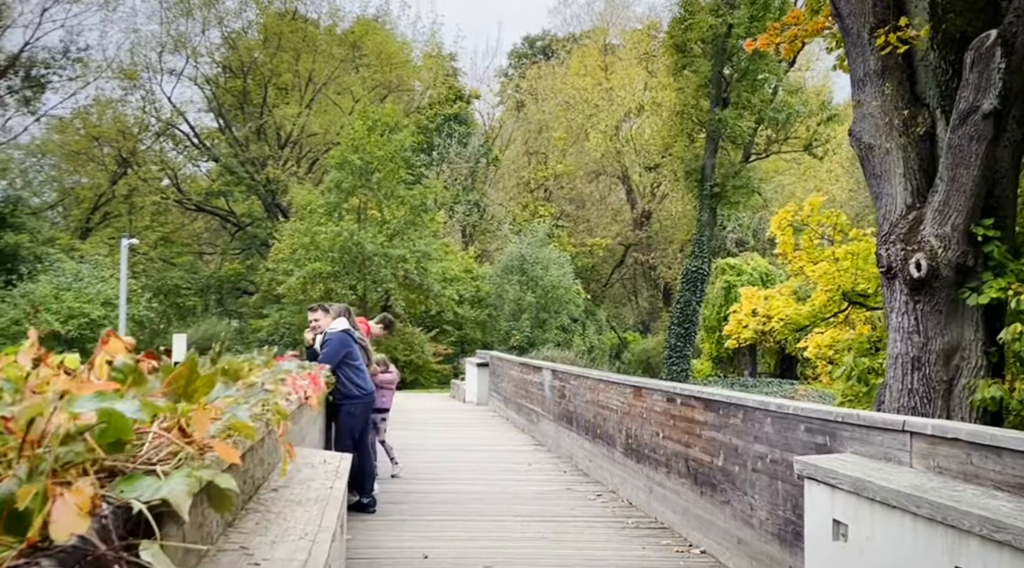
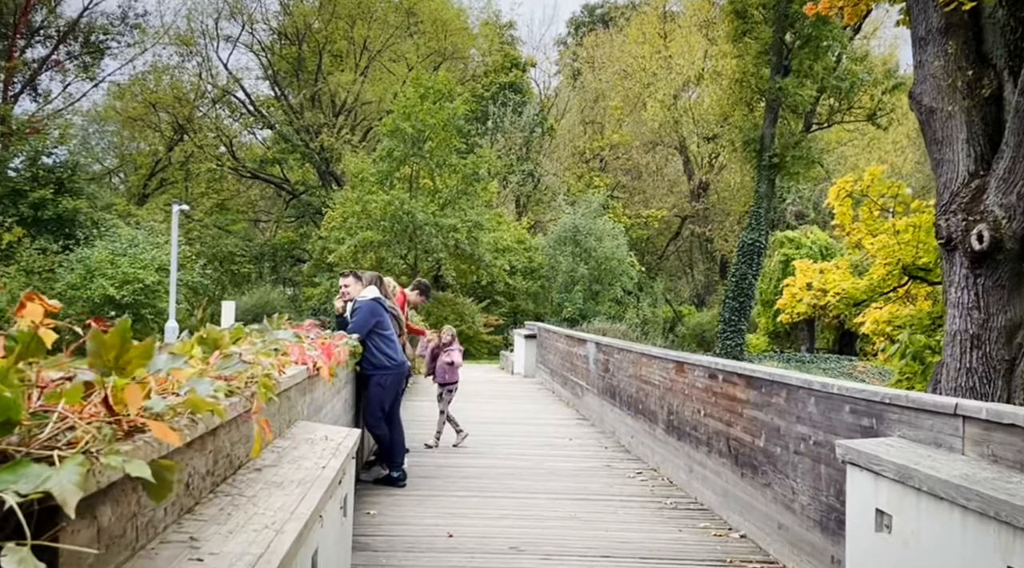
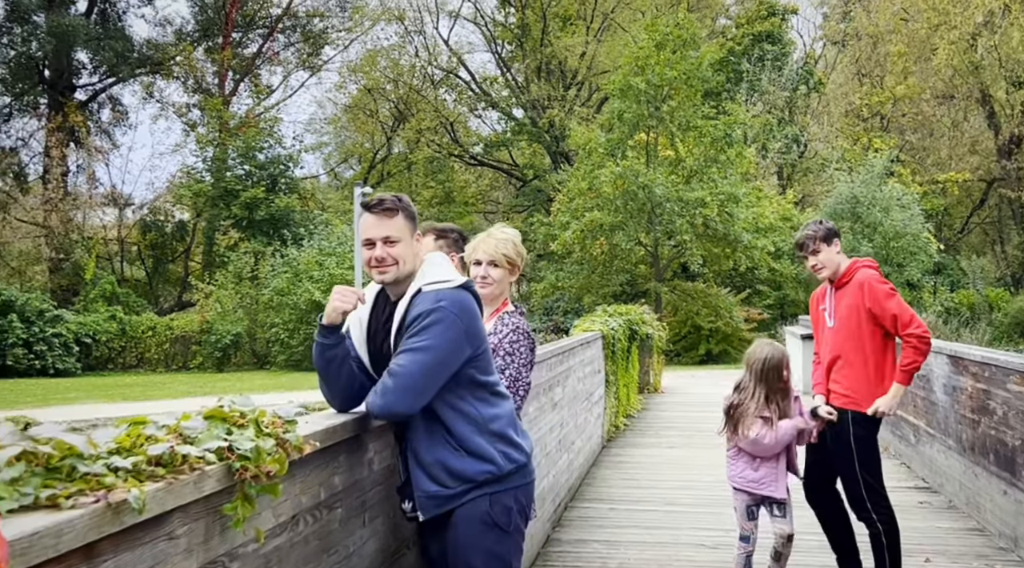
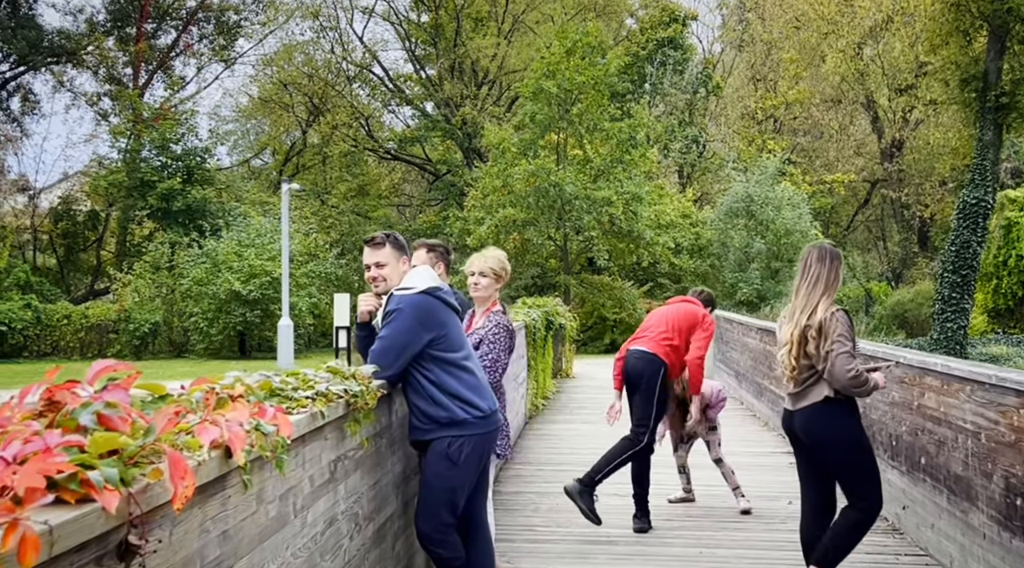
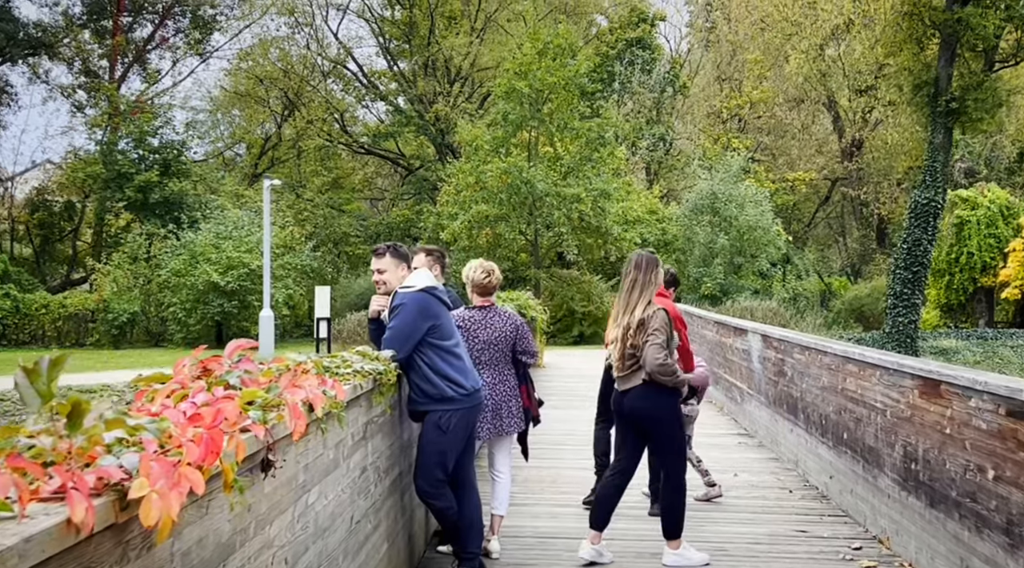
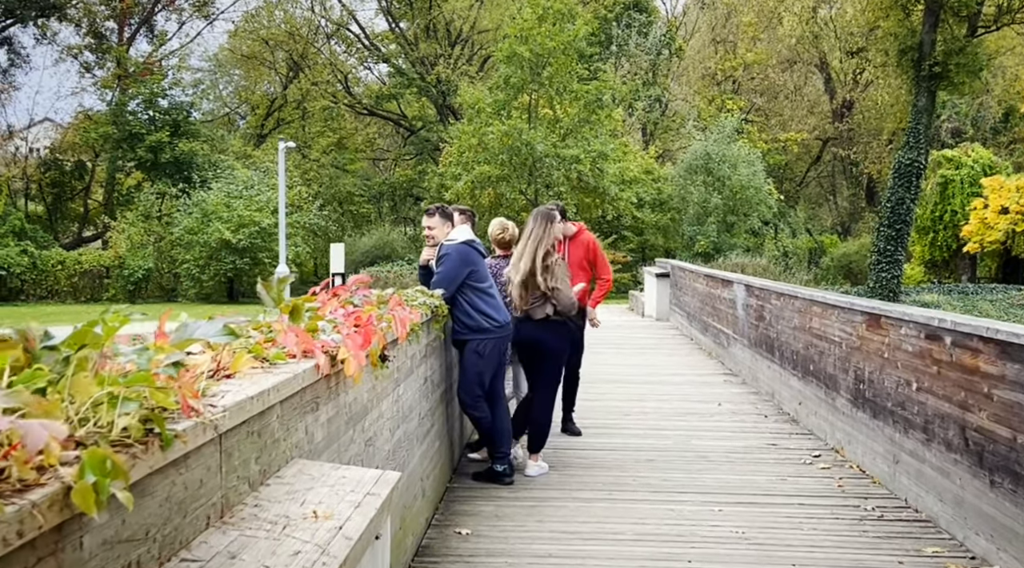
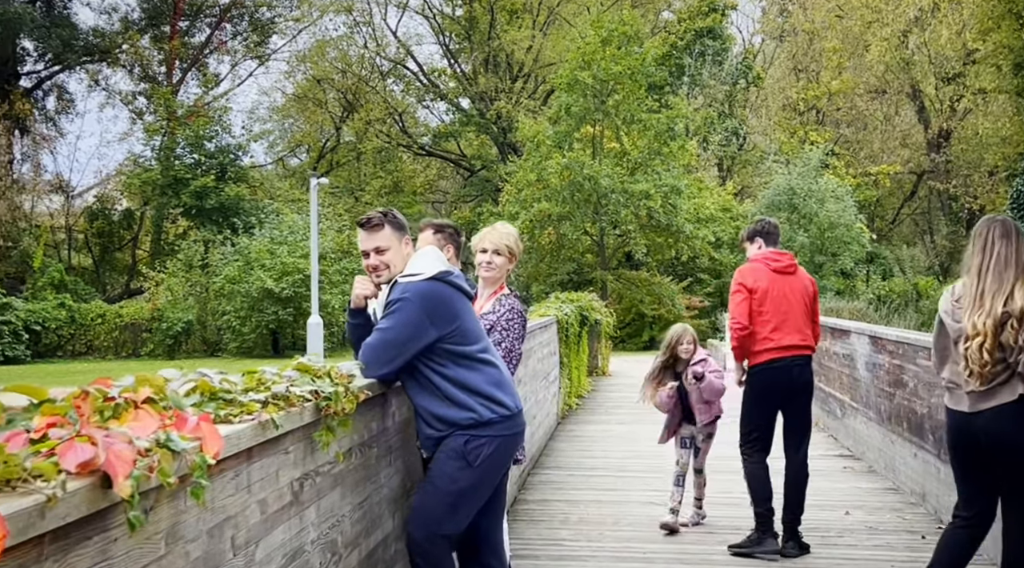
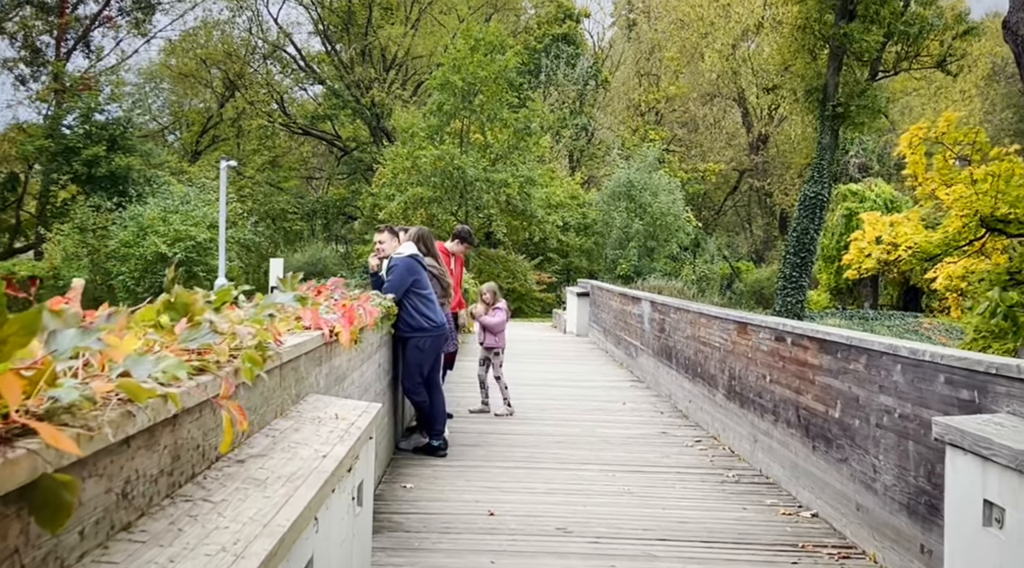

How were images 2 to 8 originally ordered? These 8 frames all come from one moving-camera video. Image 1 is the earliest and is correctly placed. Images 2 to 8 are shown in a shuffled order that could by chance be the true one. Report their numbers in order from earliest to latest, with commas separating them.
2, 8, 6, 5, 4, 7, 3
